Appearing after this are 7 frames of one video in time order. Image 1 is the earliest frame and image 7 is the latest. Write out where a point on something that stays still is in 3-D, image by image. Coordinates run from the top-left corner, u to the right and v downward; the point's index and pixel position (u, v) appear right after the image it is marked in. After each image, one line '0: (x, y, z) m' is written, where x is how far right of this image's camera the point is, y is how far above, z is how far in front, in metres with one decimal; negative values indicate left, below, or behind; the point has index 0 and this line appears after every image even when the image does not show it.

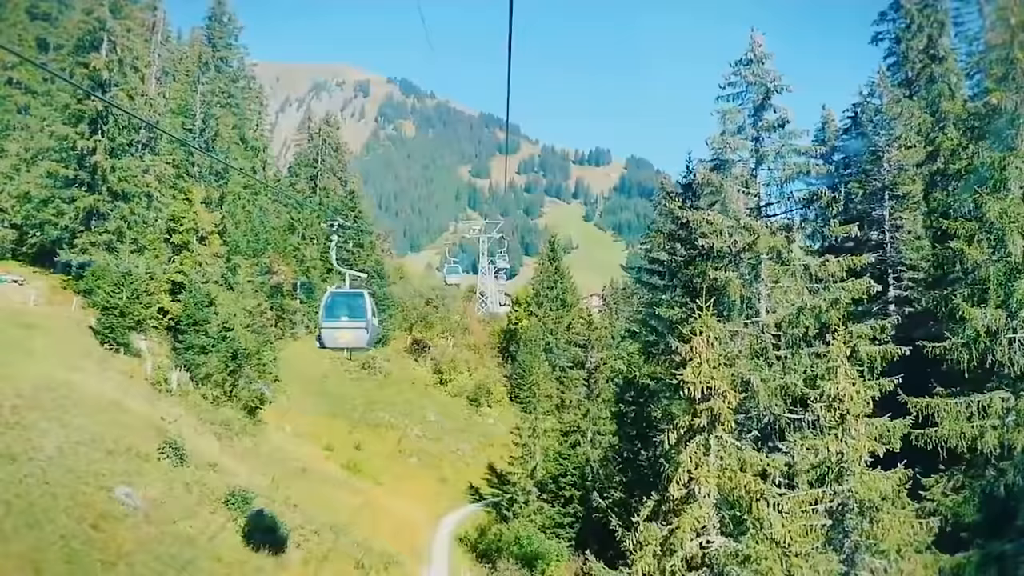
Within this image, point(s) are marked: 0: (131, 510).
0: (-9.0, -5.2, +18.7) m
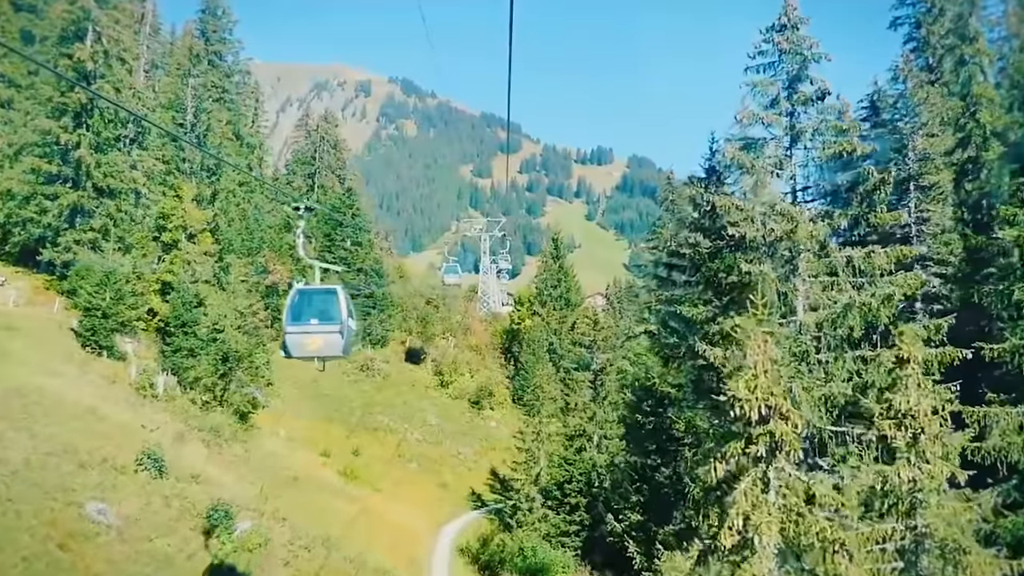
0: (-8.9, -5.2, +17.2) m
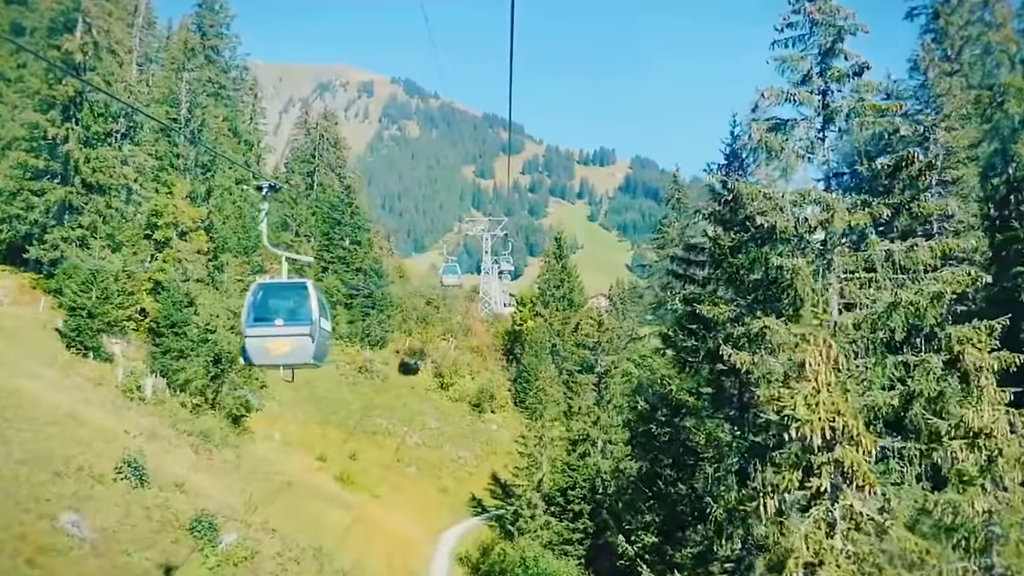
0: (-8.9, -5.2, +16.2) m
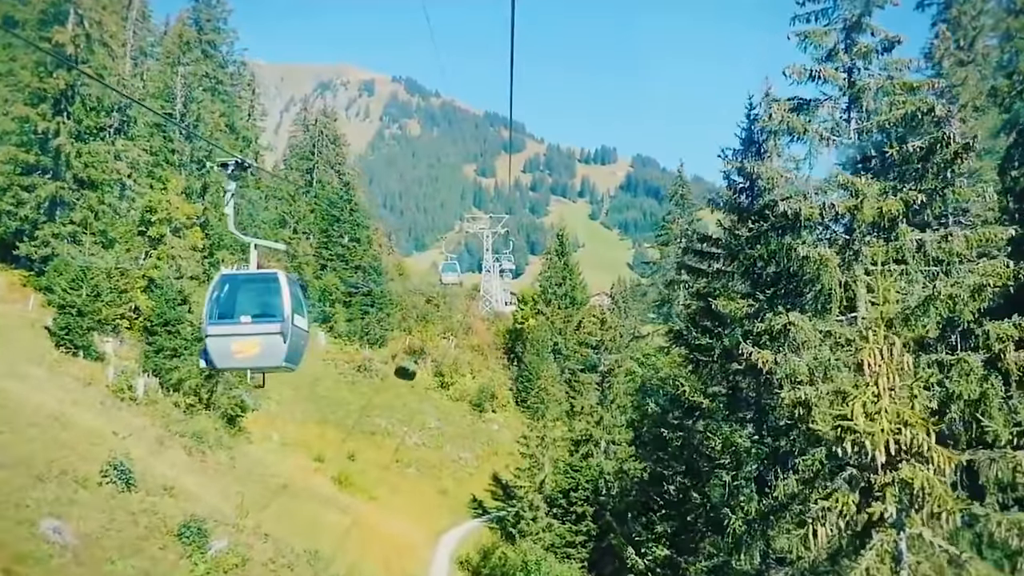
0: (-8.8, -5.1, +15.5) m
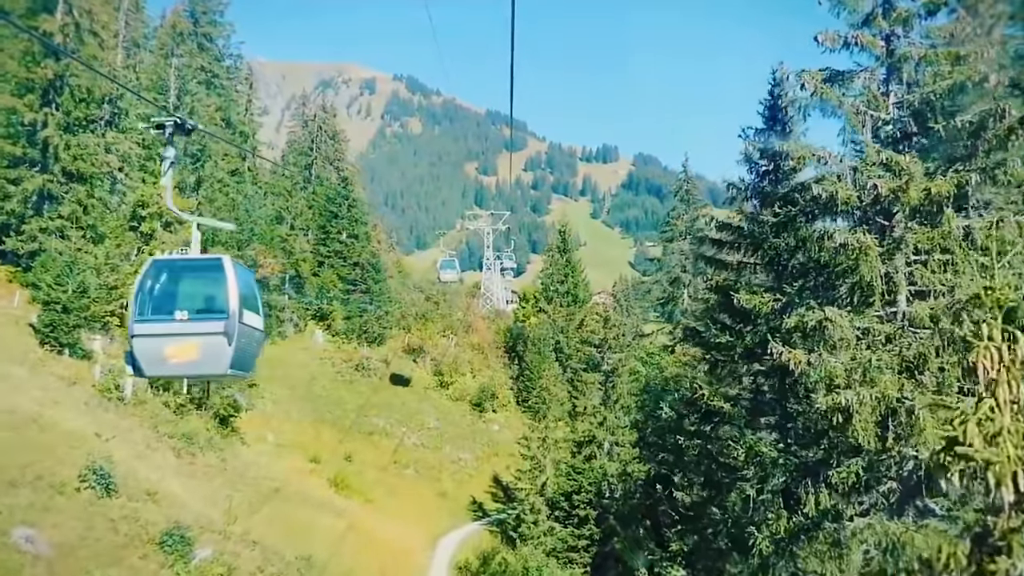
0: (-8.8, -5.0, +14.6) m
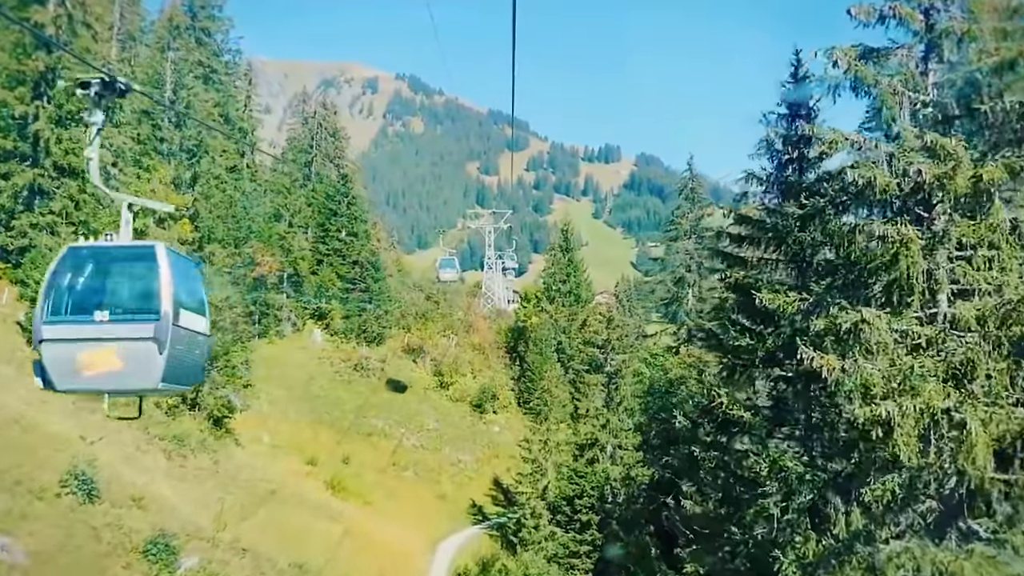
0: (-8.8, -4.9, +13.9) m
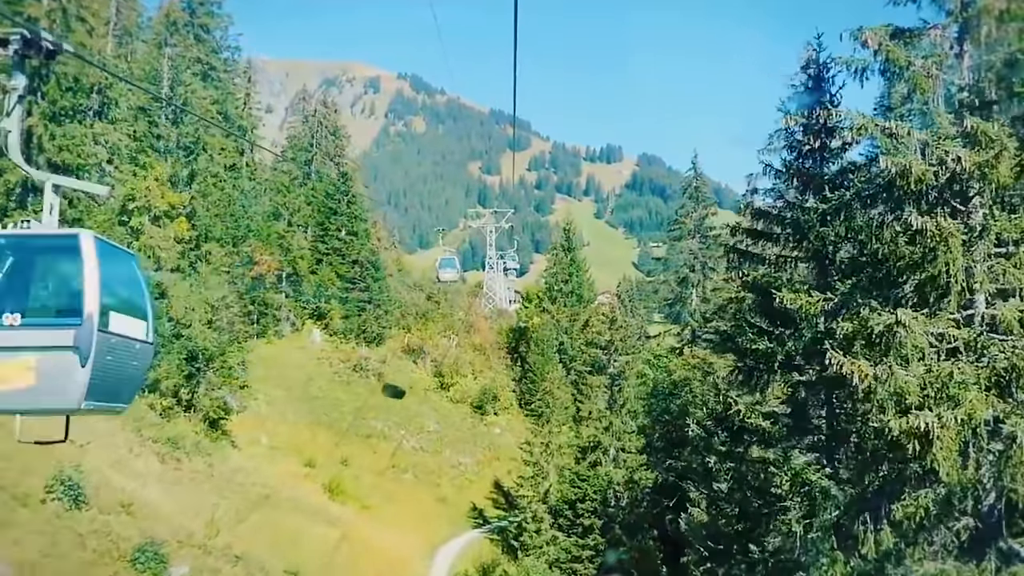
0: (-8.8, -4.9, +13.3) m
